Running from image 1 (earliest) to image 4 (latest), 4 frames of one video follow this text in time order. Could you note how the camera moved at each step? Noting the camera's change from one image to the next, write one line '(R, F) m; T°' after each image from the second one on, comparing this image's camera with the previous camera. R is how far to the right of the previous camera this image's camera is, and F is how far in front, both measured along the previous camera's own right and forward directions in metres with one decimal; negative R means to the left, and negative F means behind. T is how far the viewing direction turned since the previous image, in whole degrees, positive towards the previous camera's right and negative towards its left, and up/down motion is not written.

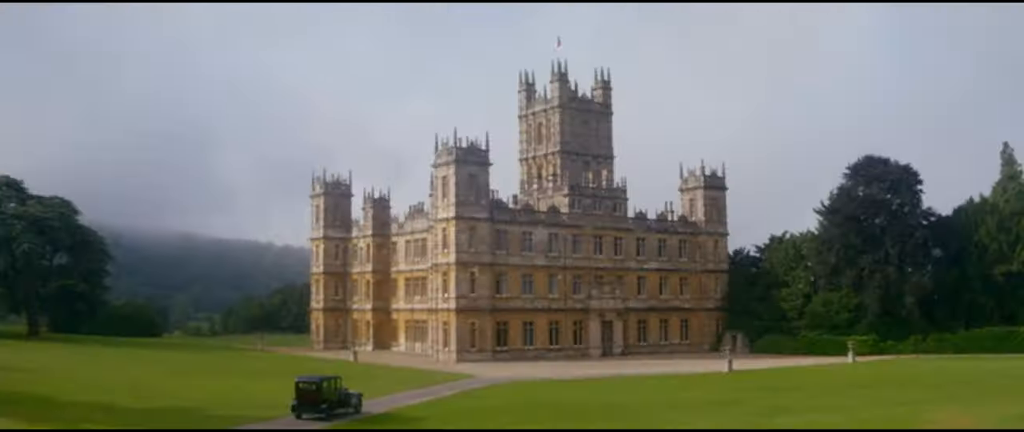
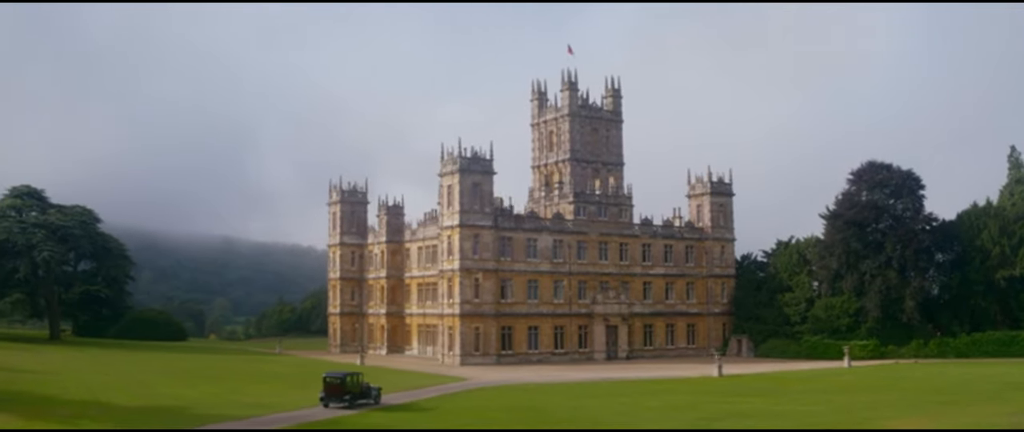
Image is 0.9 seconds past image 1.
(+0.8, -1.2) m; -1°
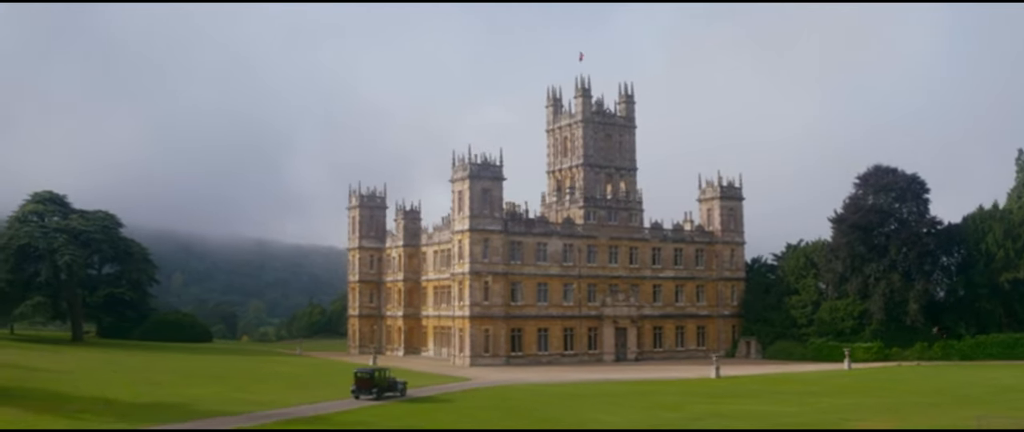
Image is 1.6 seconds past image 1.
(+0.5, -1.5) m; -1°
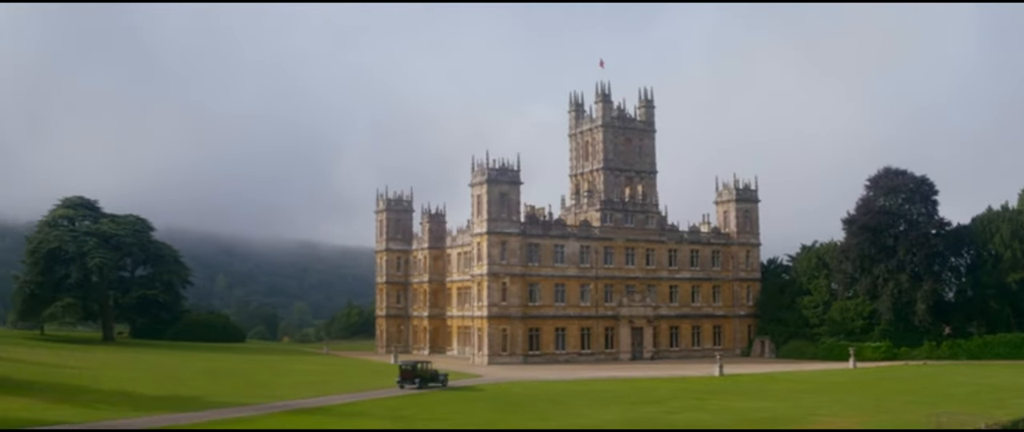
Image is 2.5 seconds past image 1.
(+0.5, -2.3) m; -1°
